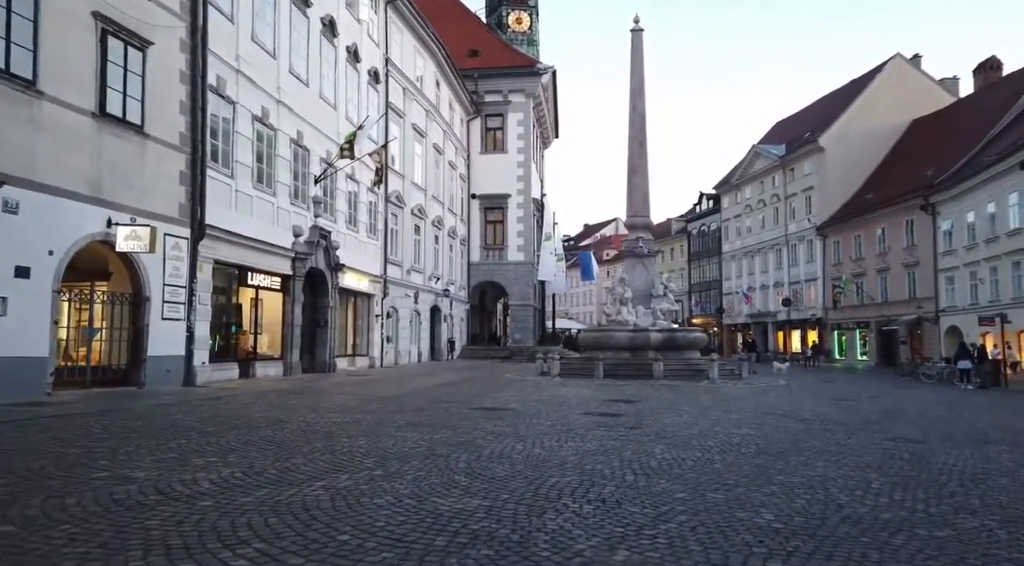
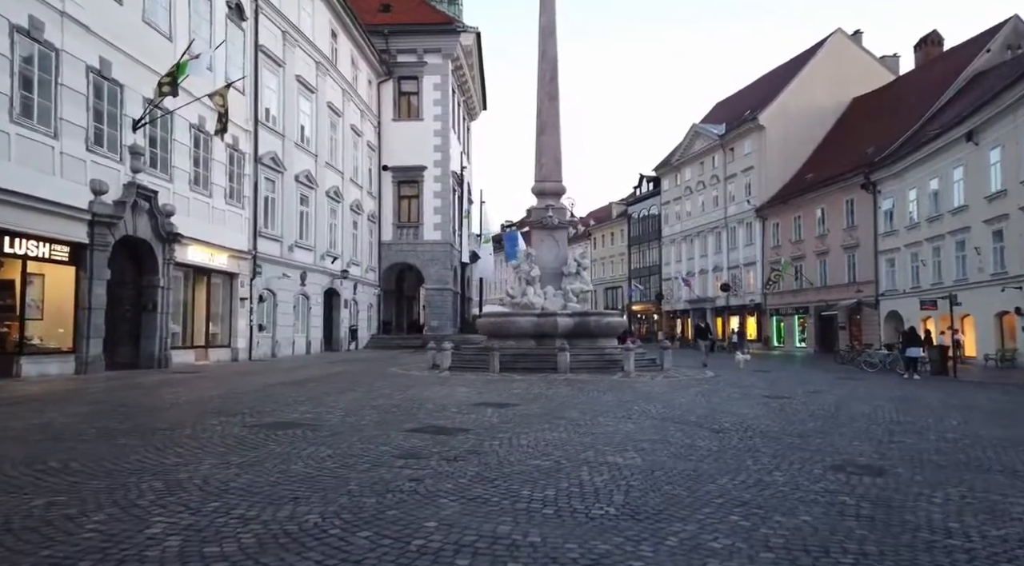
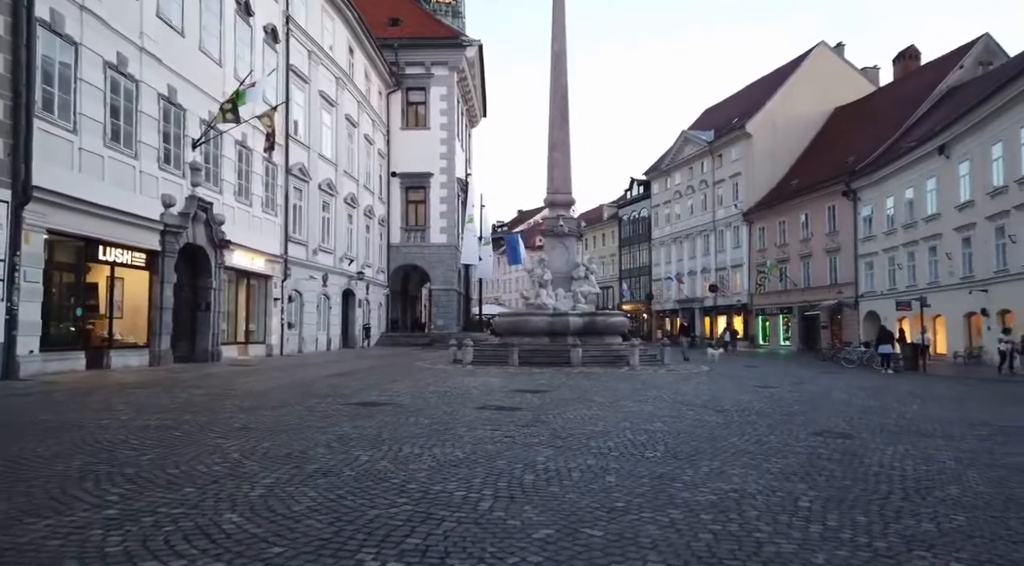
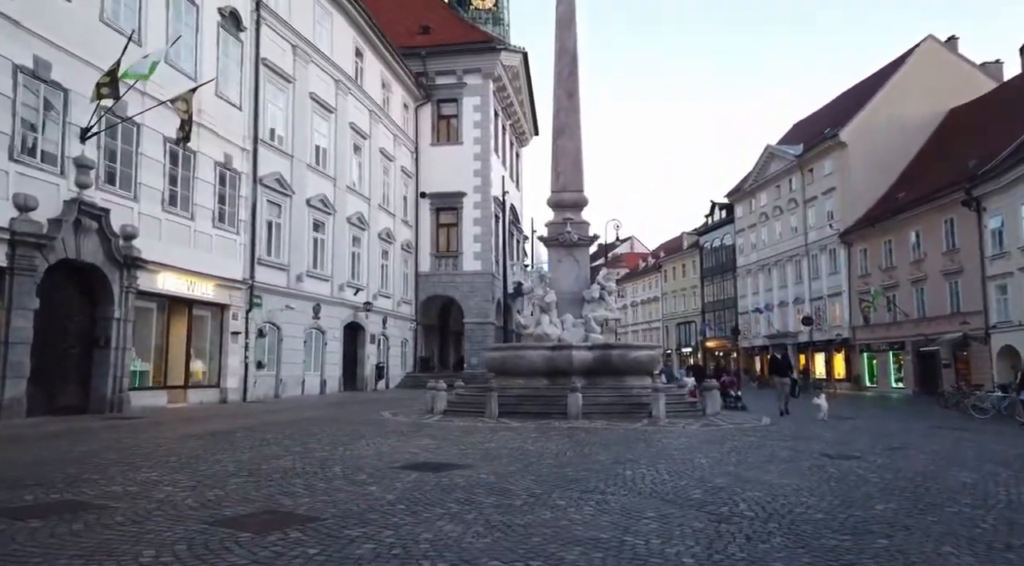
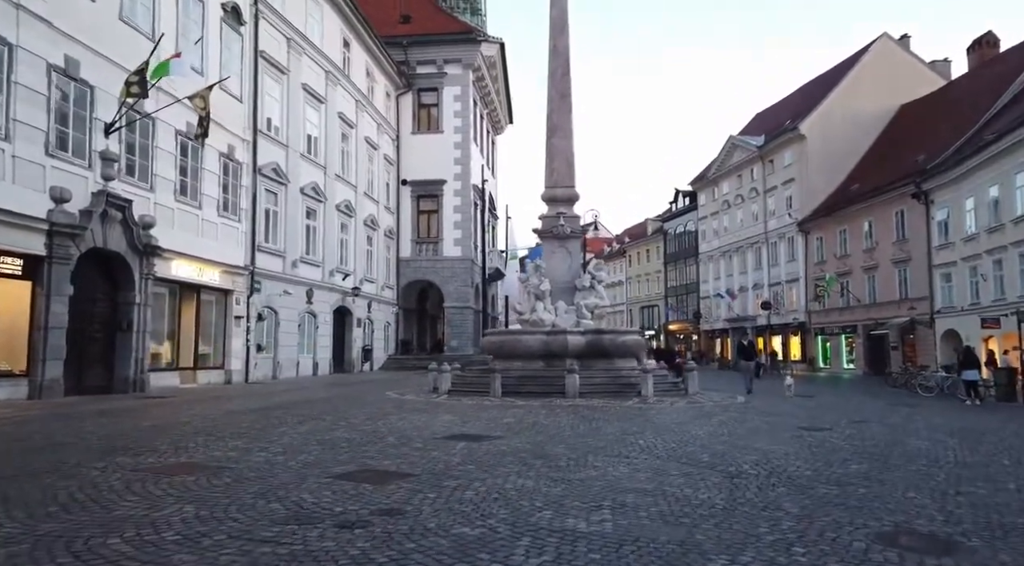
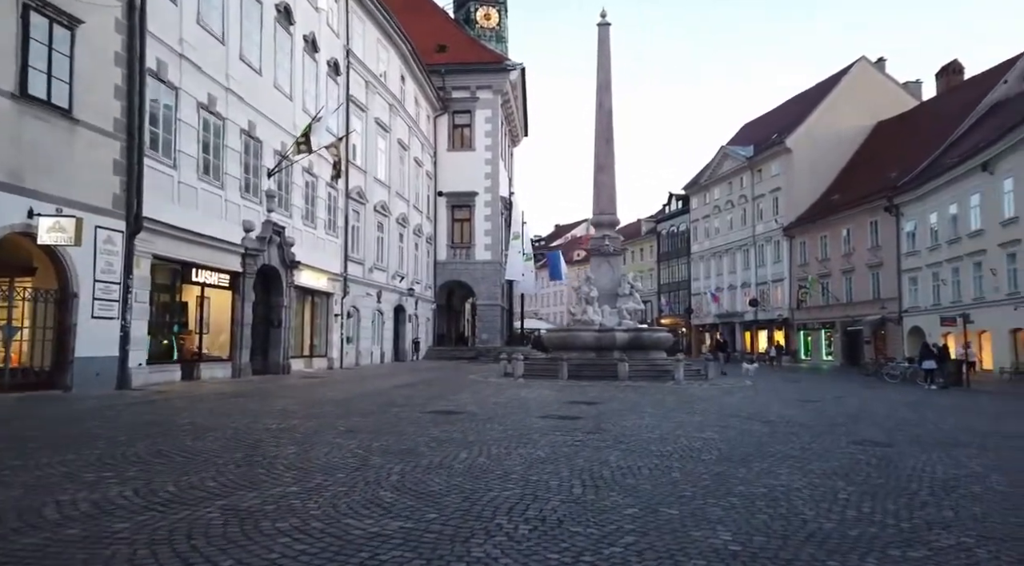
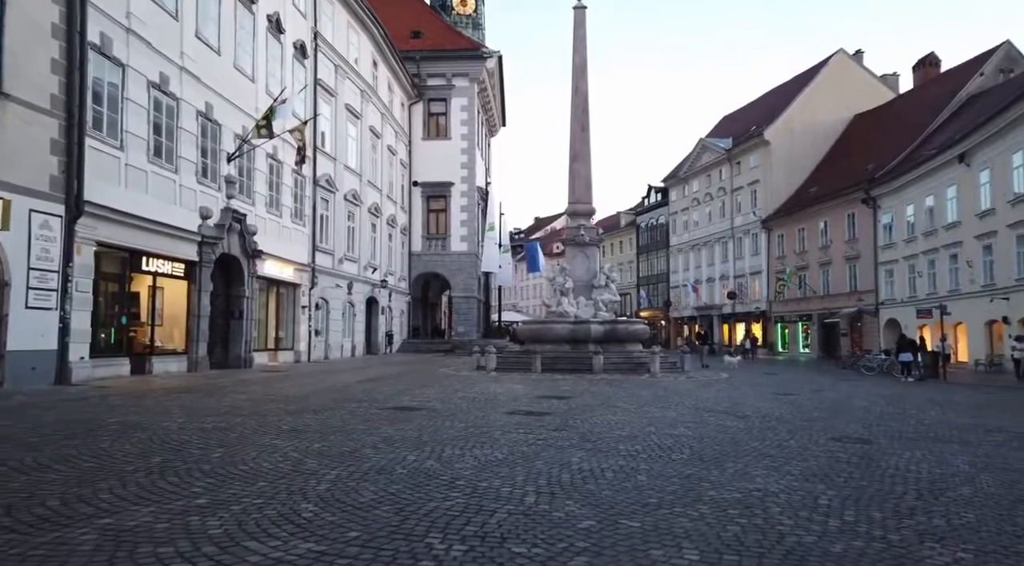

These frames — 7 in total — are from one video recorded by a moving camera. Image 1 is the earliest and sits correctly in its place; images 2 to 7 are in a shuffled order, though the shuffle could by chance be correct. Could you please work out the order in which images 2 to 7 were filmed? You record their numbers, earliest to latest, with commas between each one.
6, 7, 3, 2, 5, 4
